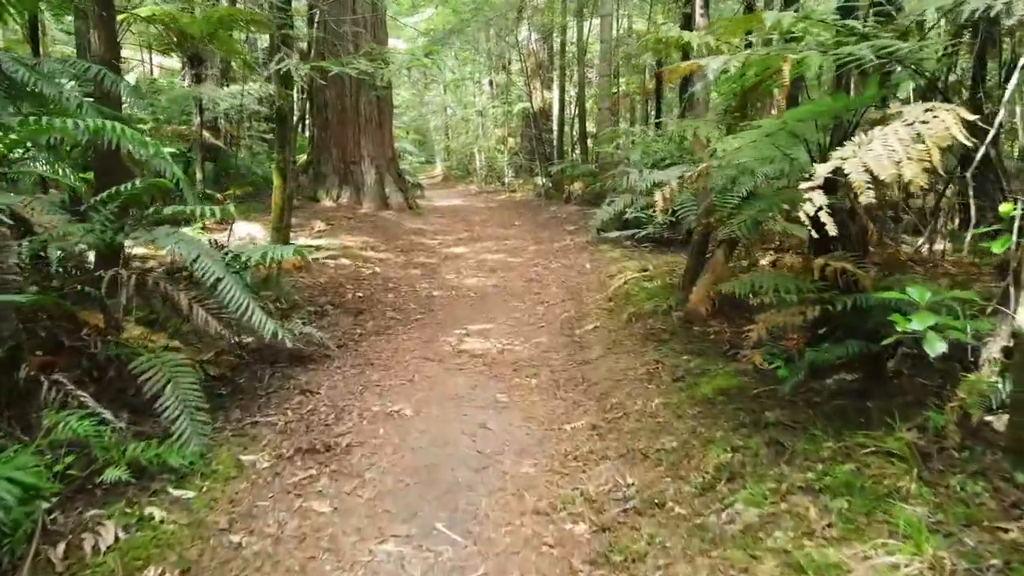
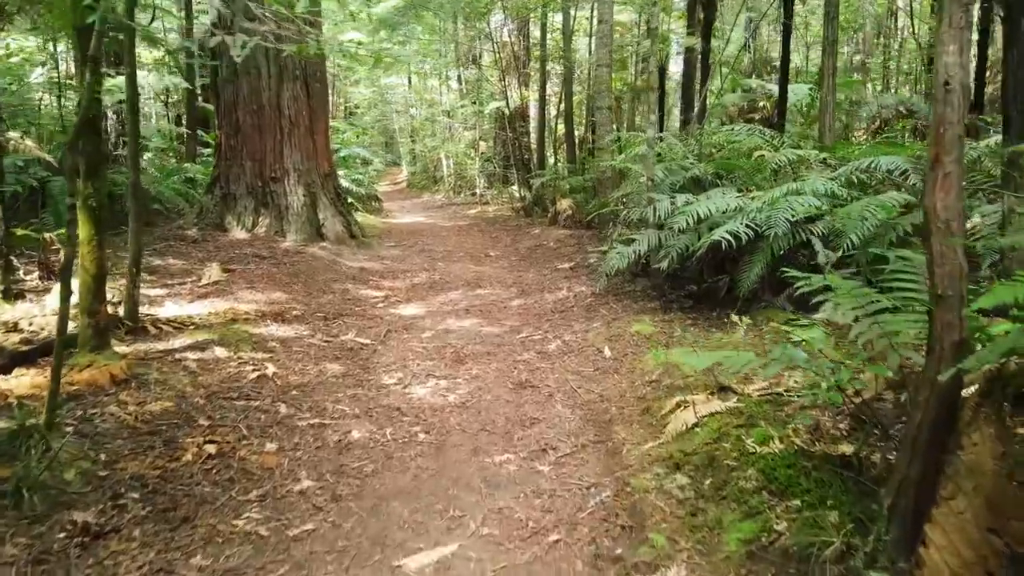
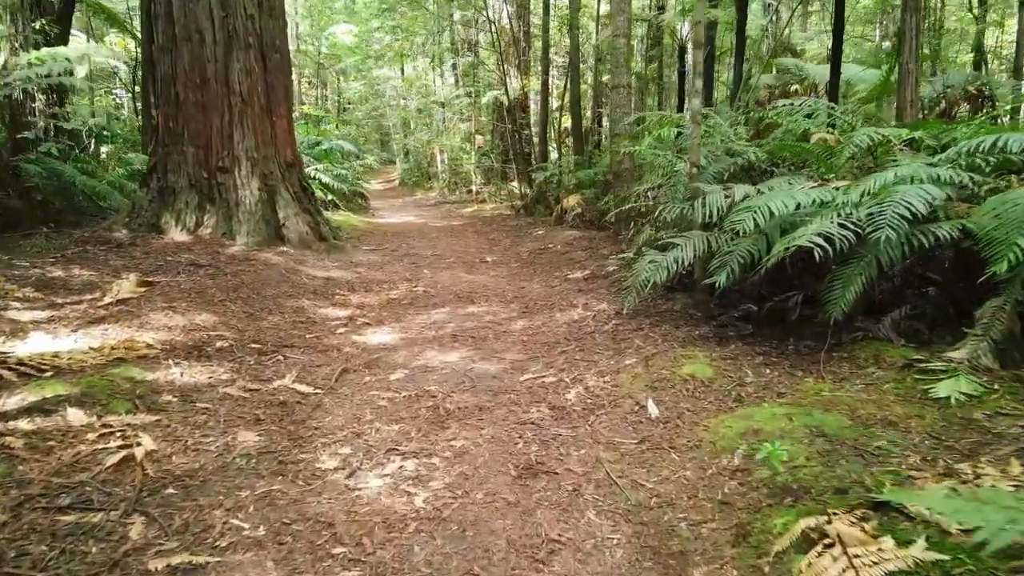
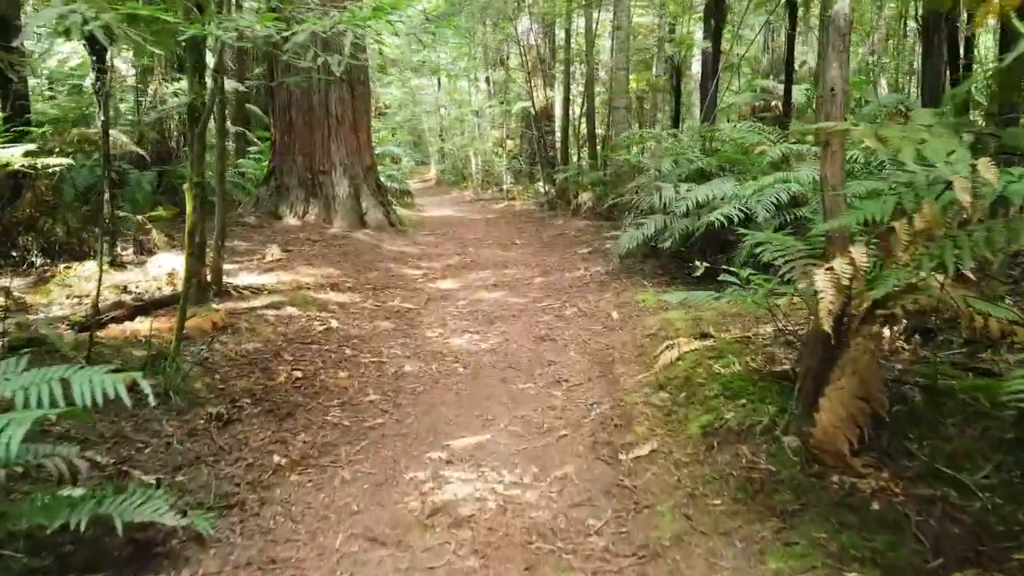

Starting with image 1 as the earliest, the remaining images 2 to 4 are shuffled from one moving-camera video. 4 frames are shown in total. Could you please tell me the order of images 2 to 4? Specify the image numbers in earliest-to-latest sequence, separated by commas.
4, 2, 3
